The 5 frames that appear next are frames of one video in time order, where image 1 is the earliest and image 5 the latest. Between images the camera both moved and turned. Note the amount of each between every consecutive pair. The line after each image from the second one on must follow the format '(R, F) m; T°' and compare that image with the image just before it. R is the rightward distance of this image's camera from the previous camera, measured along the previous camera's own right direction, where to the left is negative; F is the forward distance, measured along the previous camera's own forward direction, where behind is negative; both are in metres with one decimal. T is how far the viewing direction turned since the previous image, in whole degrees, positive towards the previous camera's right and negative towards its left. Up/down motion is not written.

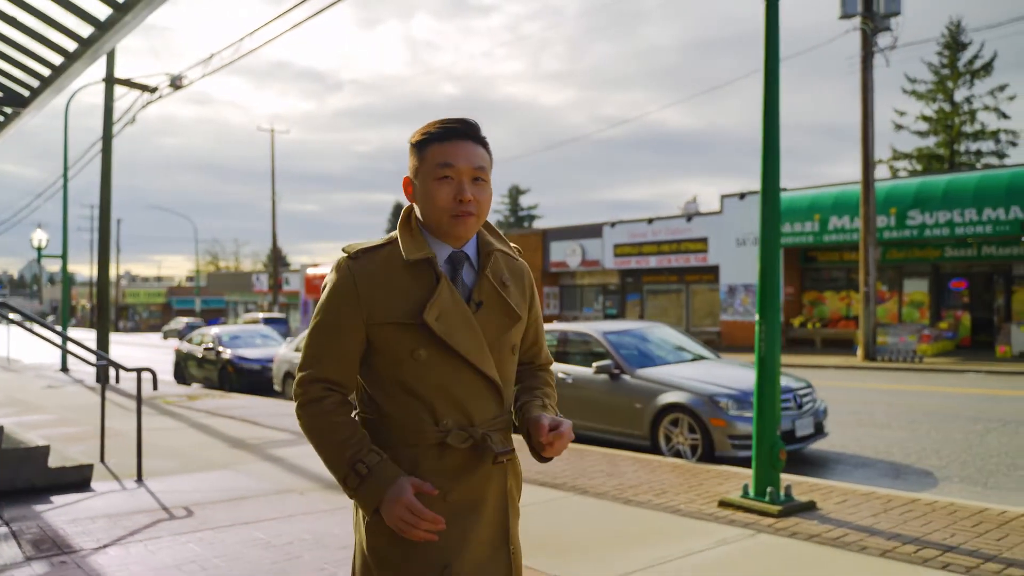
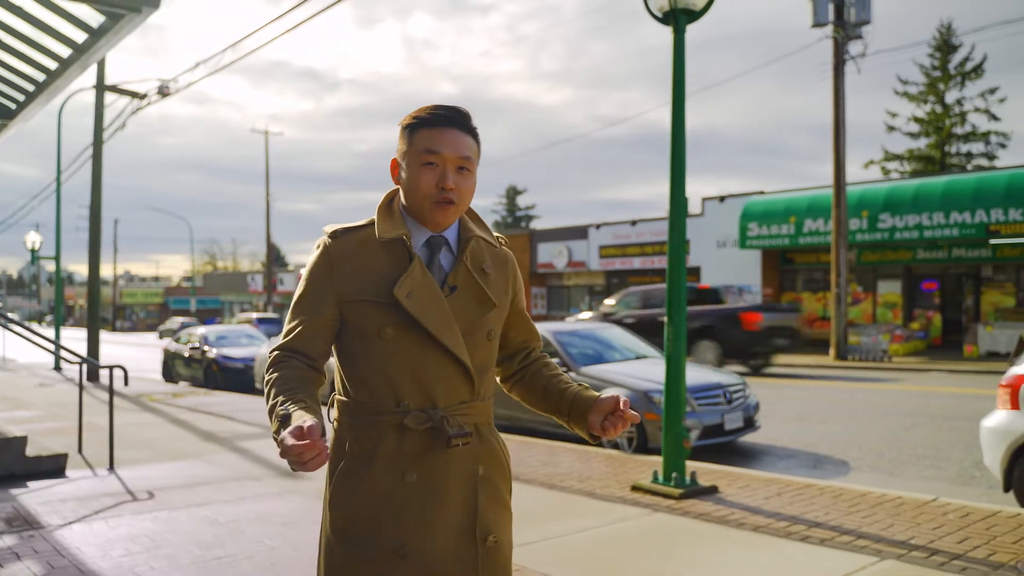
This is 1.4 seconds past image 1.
(+0.5, -0.6) m; 0°
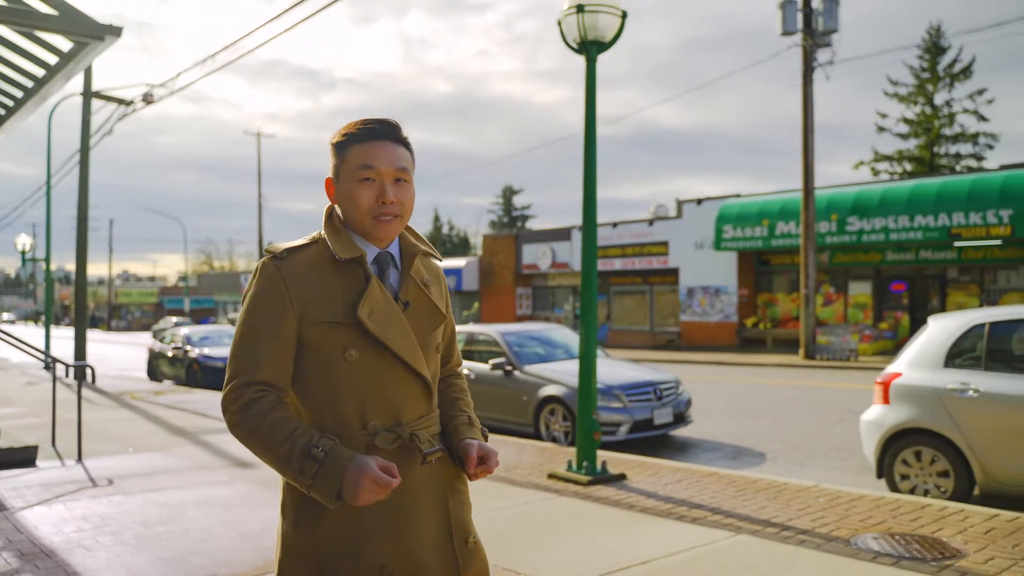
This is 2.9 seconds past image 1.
(+0.6, -0.7) m; 0°
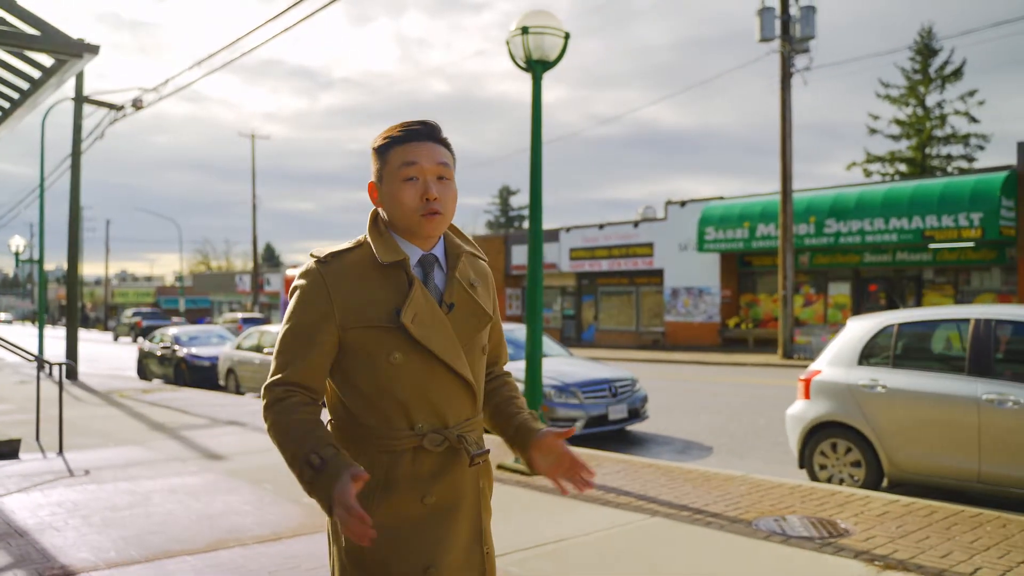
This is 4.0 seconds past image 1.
(+0.4, -0.5) m; 0°
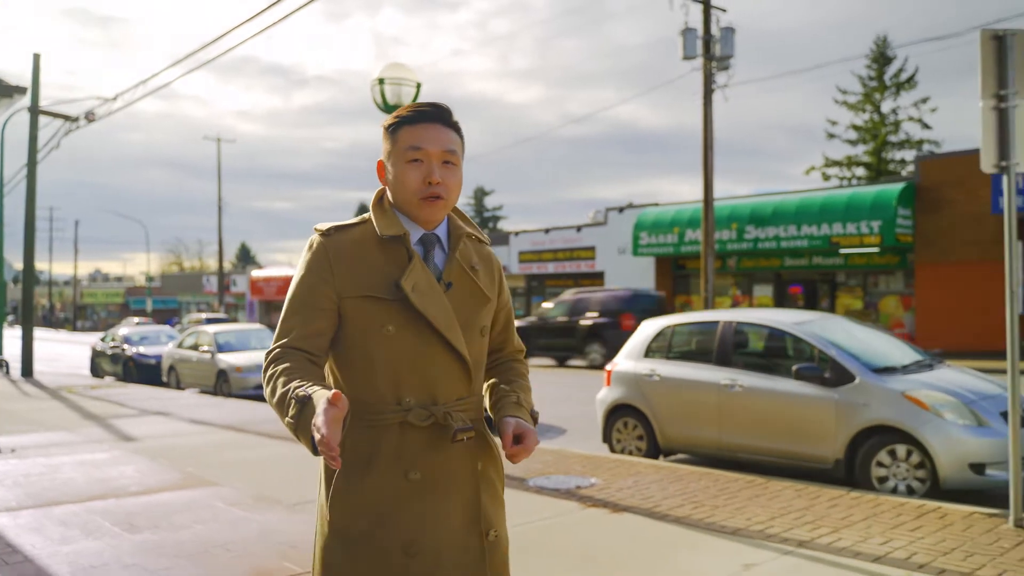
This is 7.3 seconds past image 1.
(+1.3, -1.5) m; +1°
